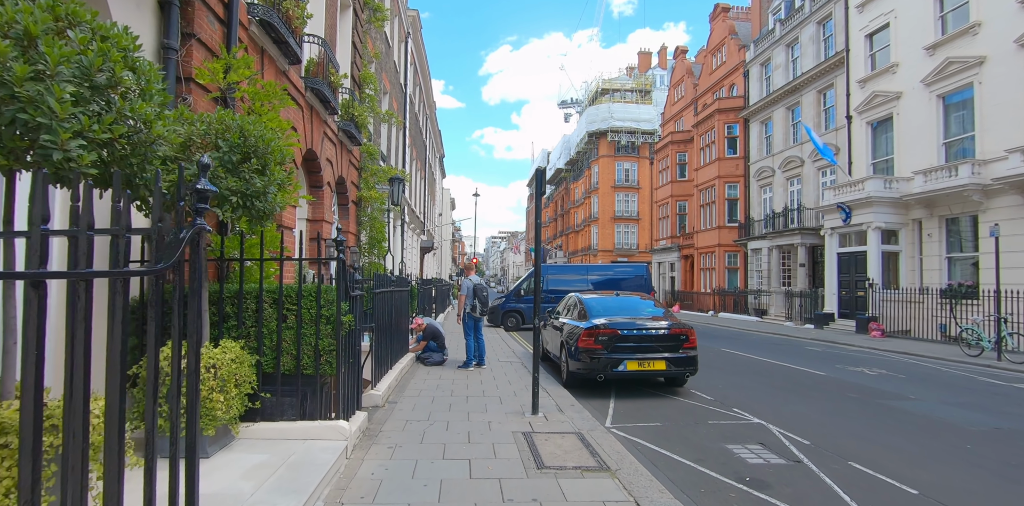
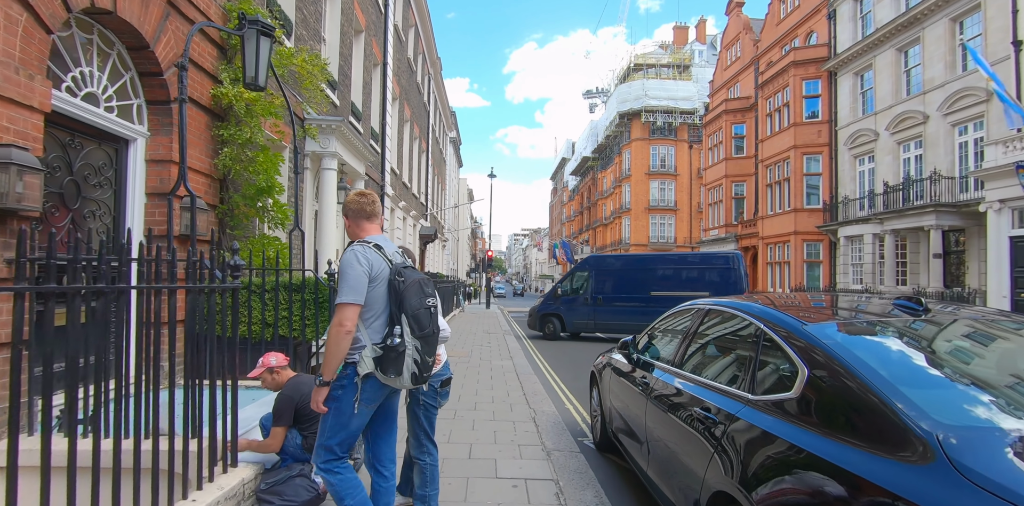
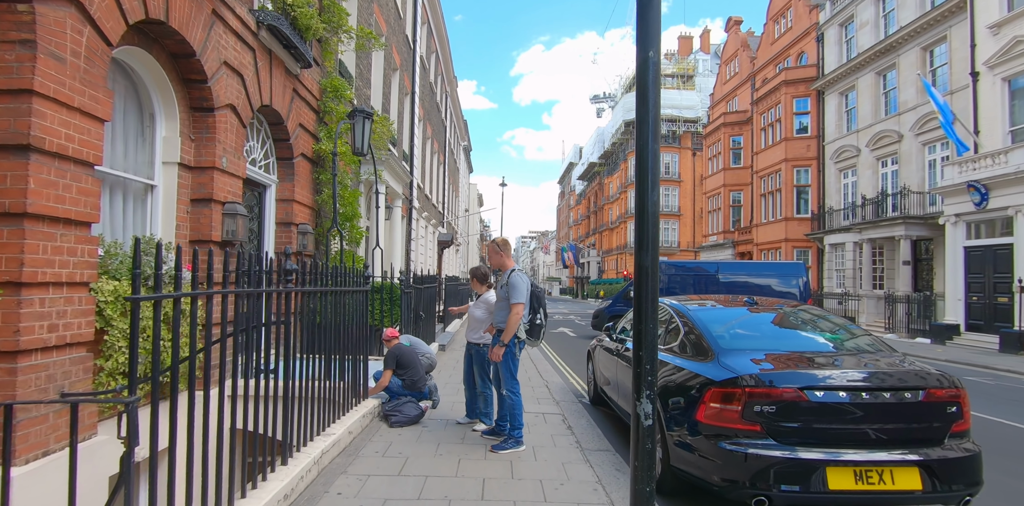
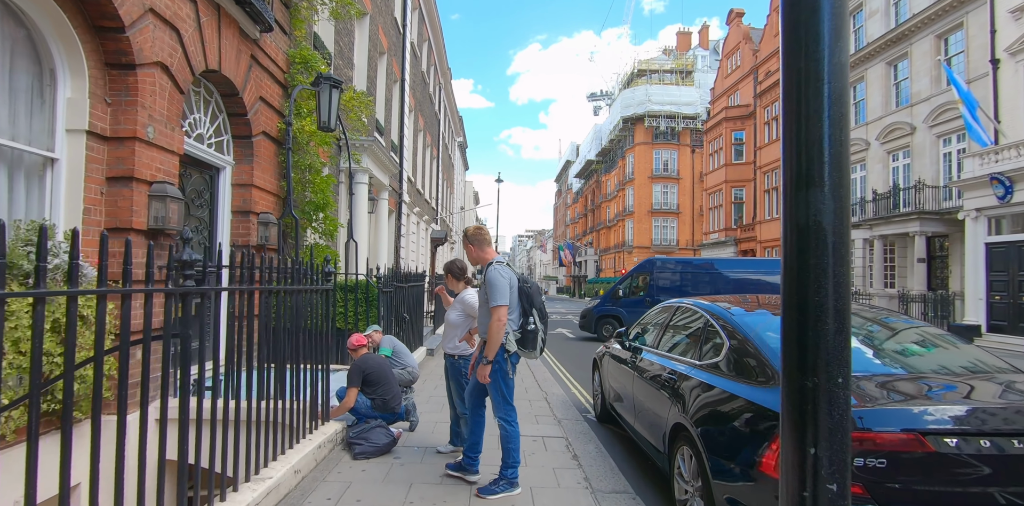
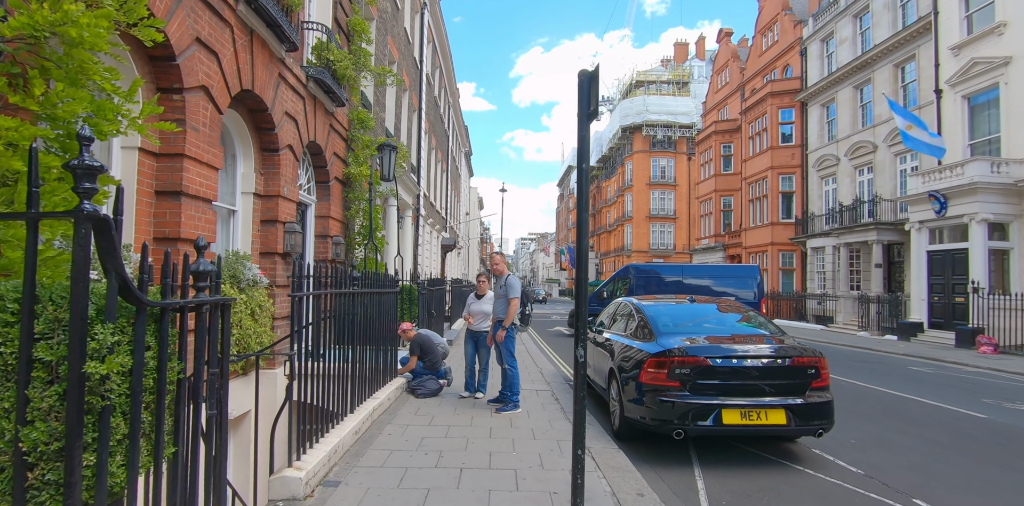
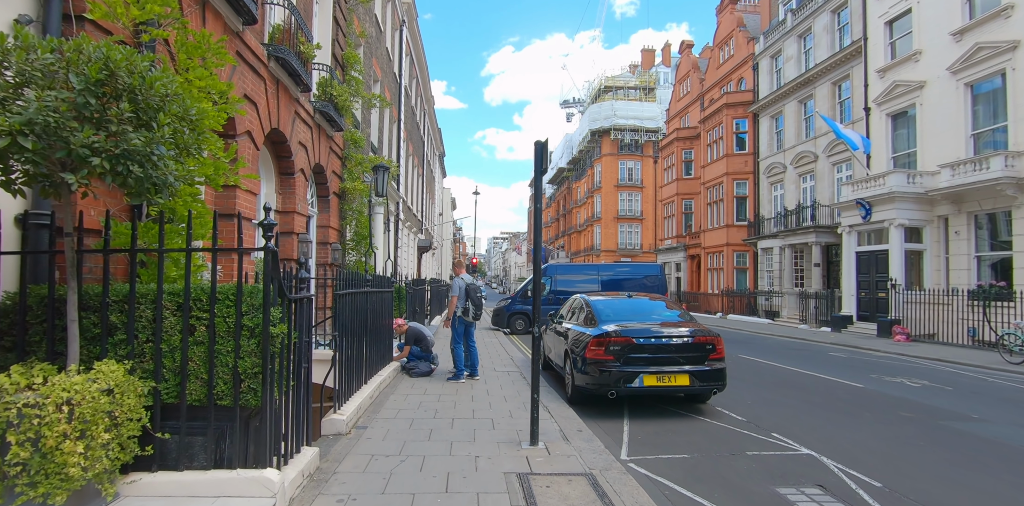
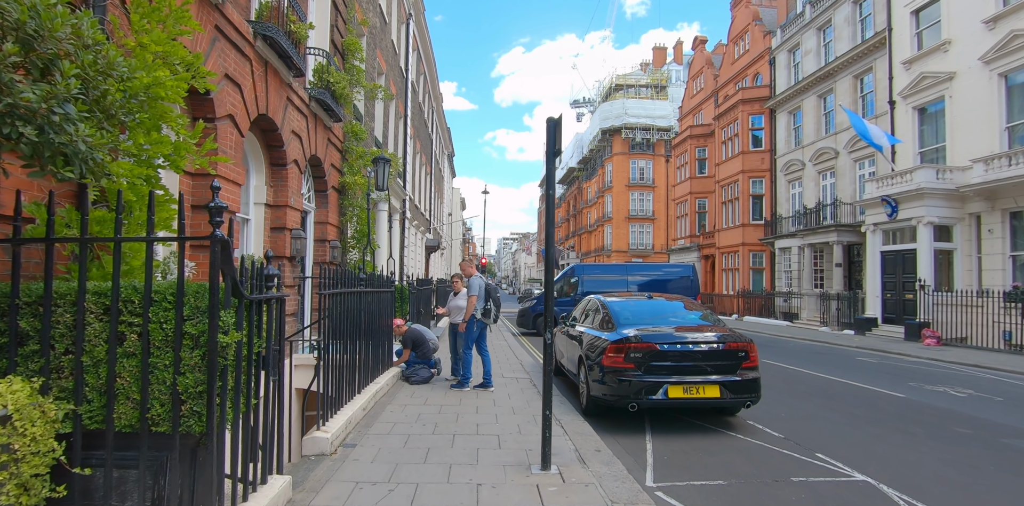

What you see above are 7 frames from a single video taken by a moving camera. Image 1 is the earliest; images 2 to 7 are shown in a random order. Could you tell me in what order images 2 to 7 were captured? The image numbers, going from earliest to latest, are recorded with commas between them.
6, 7, 5, 3, 4, 2
